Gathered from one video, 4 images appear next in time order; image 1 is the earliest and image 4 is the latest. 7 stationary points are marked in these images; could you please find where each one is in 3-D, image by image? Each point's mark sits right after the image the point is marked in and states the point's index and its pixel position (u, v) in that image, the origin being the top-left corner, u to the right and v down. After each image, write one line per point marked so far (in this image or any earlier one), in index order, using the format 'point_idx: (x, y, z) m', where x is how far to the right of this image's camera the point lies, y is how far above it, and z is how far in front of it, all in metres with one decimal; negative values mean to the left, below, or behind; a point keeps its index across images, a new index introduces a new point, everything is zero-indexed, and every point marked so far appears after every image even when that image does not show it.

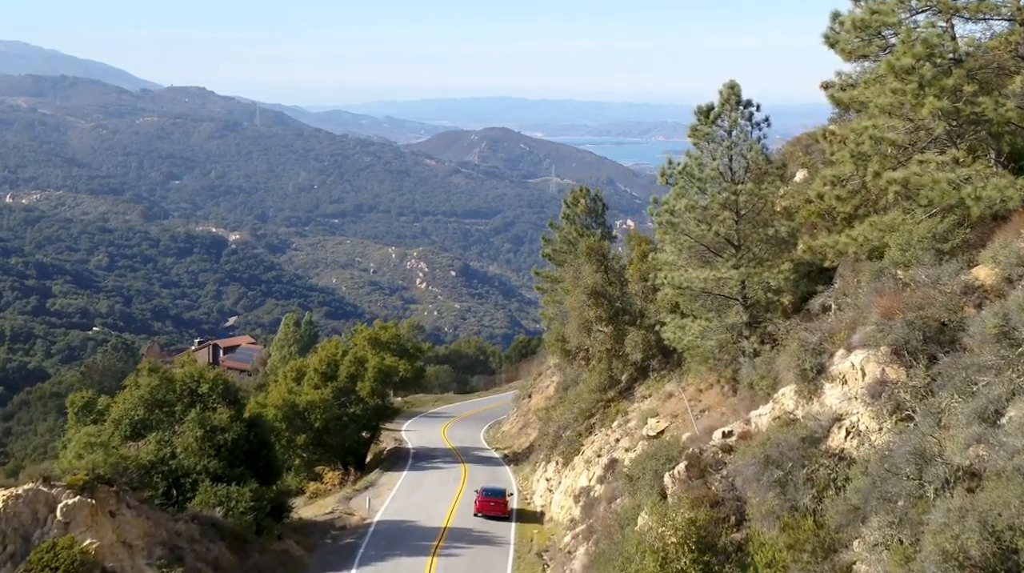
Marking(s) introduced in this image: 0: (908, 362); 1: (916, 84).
0: (+4.6, -0.9, +14.9) m
1: (+5.5, +2.8, +17.5) m
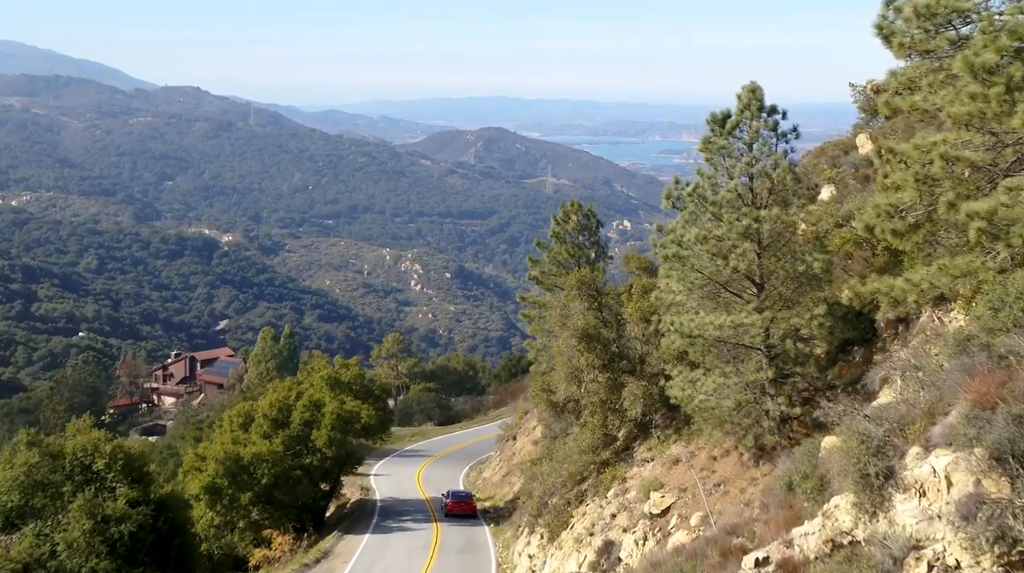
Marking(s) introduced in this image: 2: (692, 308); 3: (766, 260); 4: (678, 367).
0: (+4.2, -1.6, +10.8) m
1: (+5.1, +2.1, +13.4) m
2: (+2.6, -0.3, +18.8) m
3: (+3.6, +0.4, +18.3) m
4: (+2.5, -1.2, +19.4) m
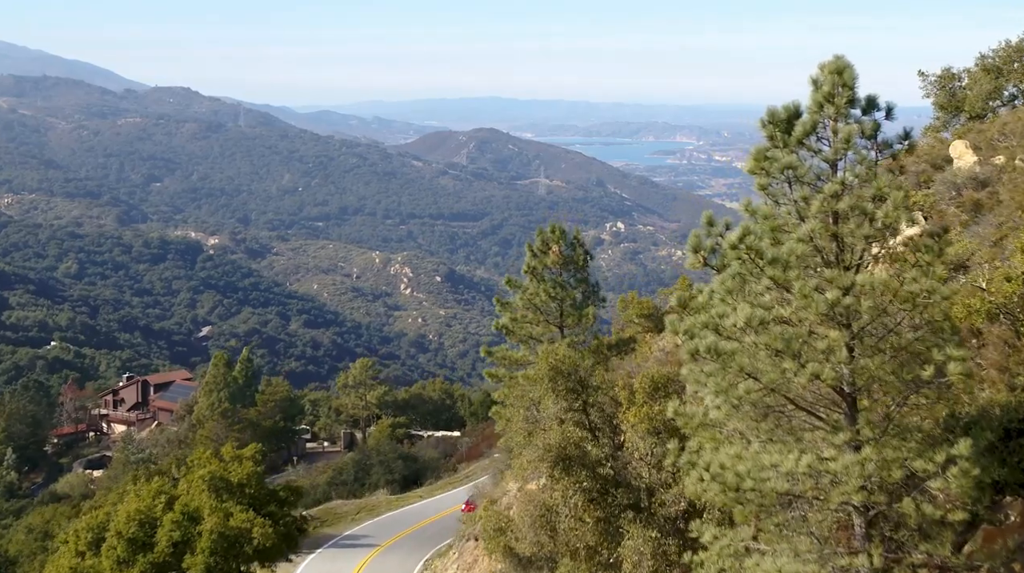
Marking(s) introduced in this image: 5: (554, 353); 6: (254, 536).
0: (+3.6, -2.5, +3.3) m
1: (+4.5, +1.1, +5.9) m
2: (+2.0, -1.3, +11.3) m
3: (+3.0, -0.6, +10.8) m
4: (+1.9, -2.2, +11.9) m
5: (+0.5, -0.8, +15.0) m
6: (-3.8, -3.7, +19.2) m
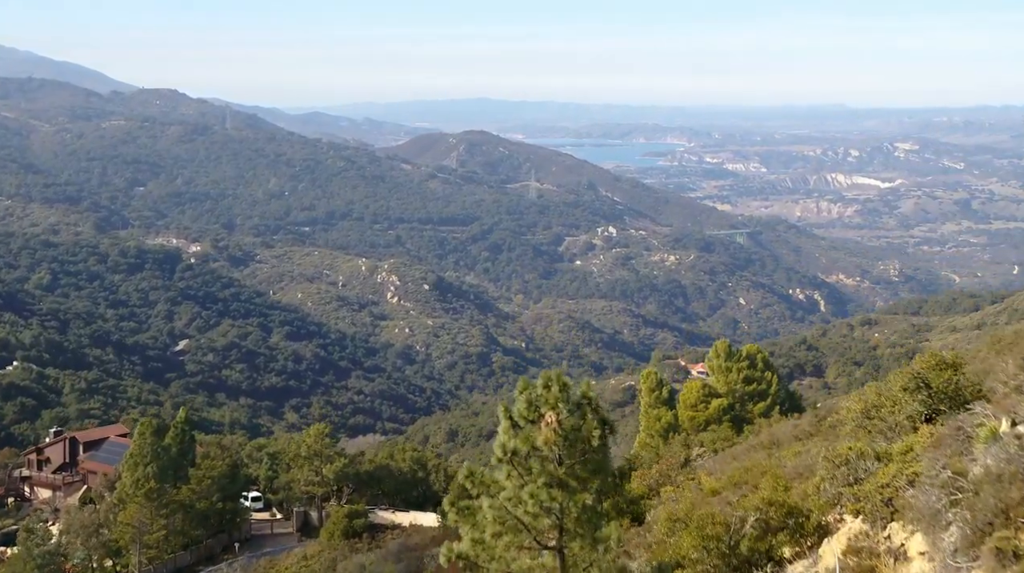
0: (+3.4, -4.7, -7.2) m
1: (+4.2, -1.1, -4.5) m
2: (+1.7, -3.5, +0.8) m
3: (+2.7, -2.8, +0.4) m
4: (+1.6, -4.4, +1.5) m
5: (+0.2, -3.0, +4.6) m
6: (-4.2, -5.9, +8.7) m
